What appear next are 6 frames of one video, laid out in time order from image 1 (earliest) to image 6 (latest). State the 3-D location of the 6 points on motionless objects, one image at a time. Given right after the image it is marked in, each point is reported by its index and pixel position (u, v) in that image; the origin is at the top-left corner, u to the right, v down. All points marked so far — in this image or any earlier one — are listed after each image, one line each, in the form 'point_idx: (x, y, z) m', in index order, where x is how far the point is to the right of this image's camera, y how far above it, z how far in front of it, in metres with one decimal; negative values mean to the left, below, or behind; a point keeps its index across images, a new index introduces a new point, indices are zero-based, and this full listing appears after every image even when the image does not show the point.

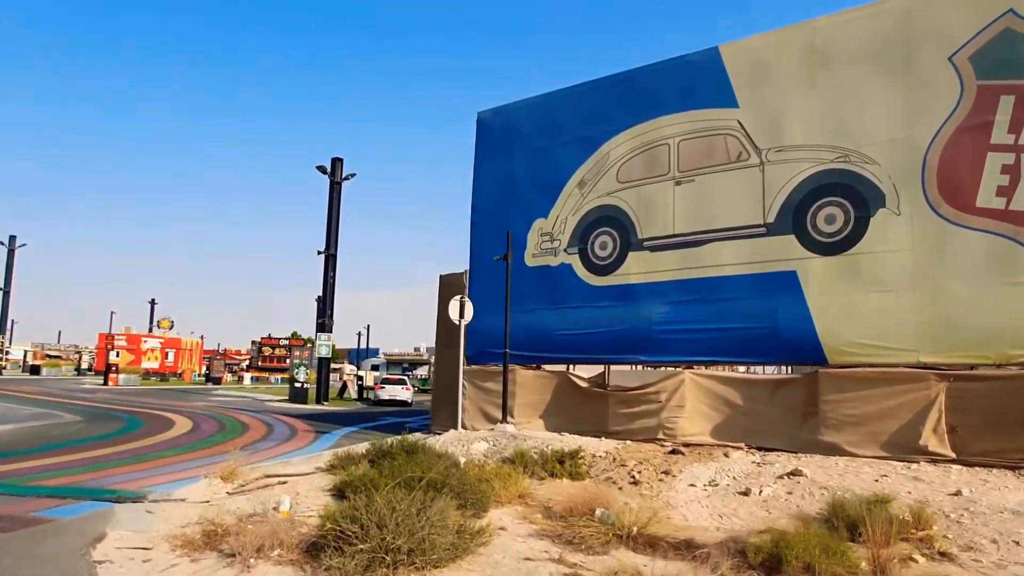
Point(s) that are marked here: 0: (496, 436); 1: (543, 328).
0: (-0.3, -3.2, +15.0) m
1: (+0.7, -1.0, +16.8) m
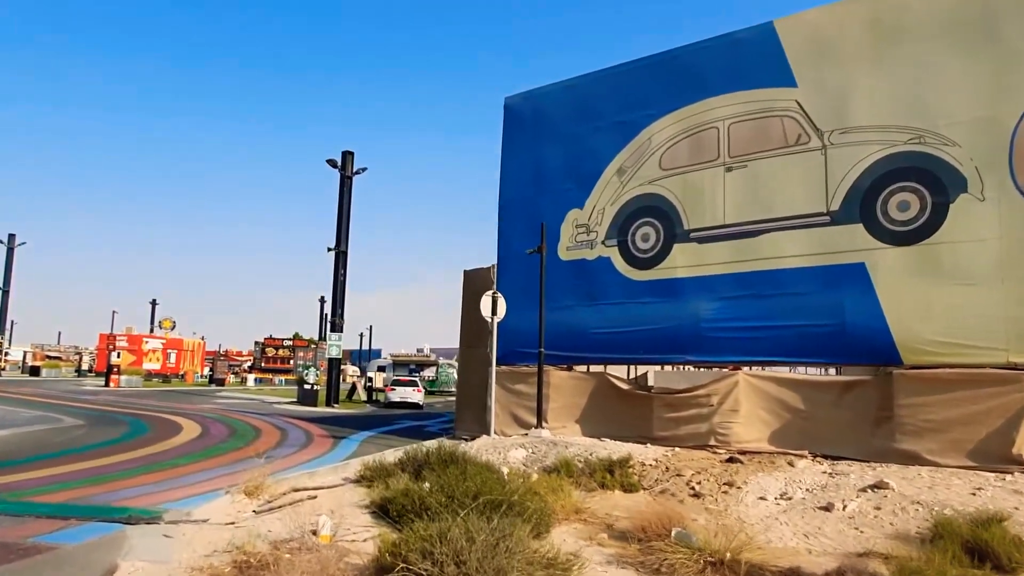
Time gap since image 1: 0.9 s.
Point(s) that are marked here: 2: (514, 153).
0: (+0.4, -3.0, +13.9) m
1: (+1.5, -0.9, +15.7) m
2: (0.0, +3.3, +17.5) m
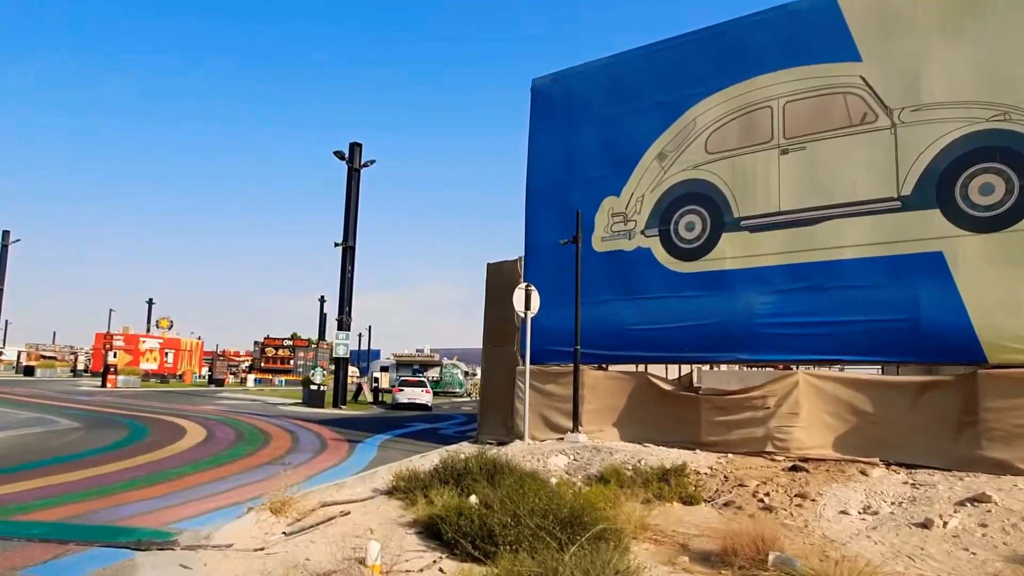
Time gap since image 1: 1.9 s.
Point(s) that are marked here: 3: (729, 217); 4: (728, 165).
0: (+1.1, -2.9, +12.7) m
1: (+2.1, -0.7, +14.5) m
2: (+0.7, +3.5, +16.4) m
3: (+4.2, +1.4, +13.5) m
4: (+4.2, +2.4, +13.7) m
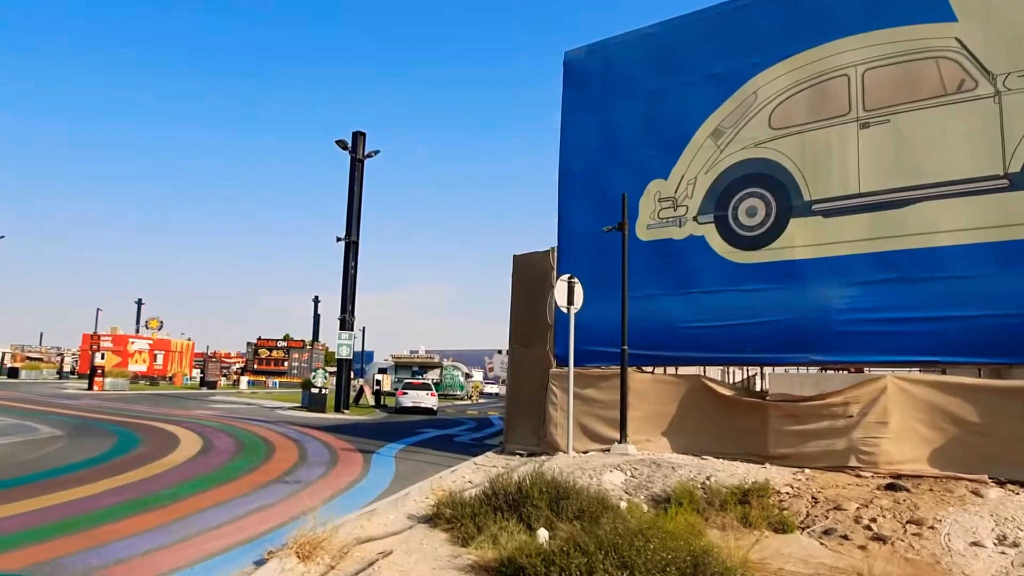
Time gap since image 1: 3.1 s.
0: (+1.8, -2.8, +11.1) m
1: (+2.8, -0.6, +12.9) m
2: (+1.4, +3.6, +14.8) m
3: (+4.9, +1.5, +12.0) m
4: (+4.9, +2.5, +12.1) m
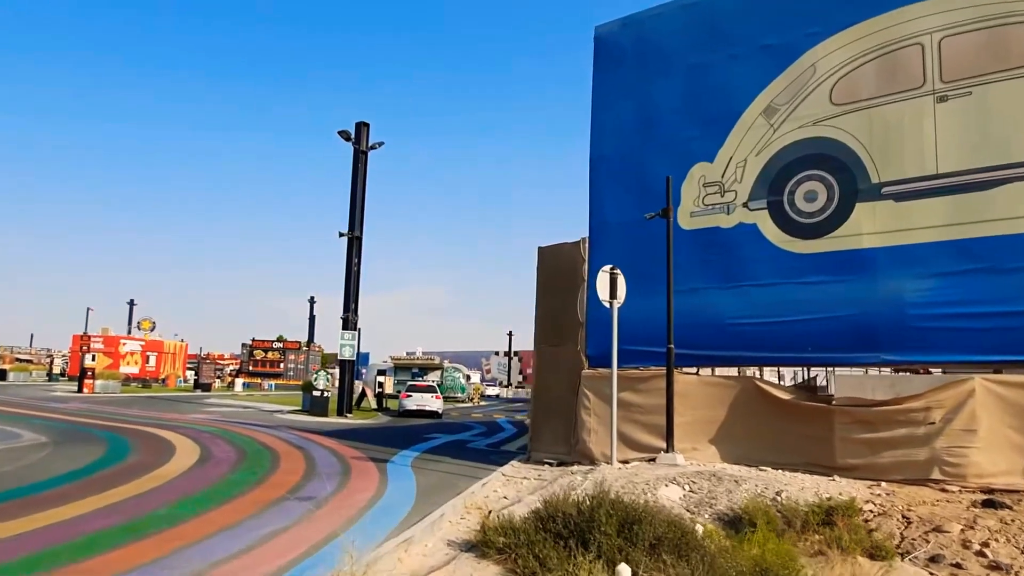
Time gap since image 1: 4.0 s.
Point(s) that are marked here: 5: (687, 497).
0: (+2.4, -2.6, +9.9) m
1: (+3.4, -0.5, +11.8) m
2: (+1.9, +3.7, +13.6) m
3: (+5.5, +1.6, +10.8) m
4: (+5.5, +2.6, +11.0) m
5: (+2.3, -2.7, +9.1) m
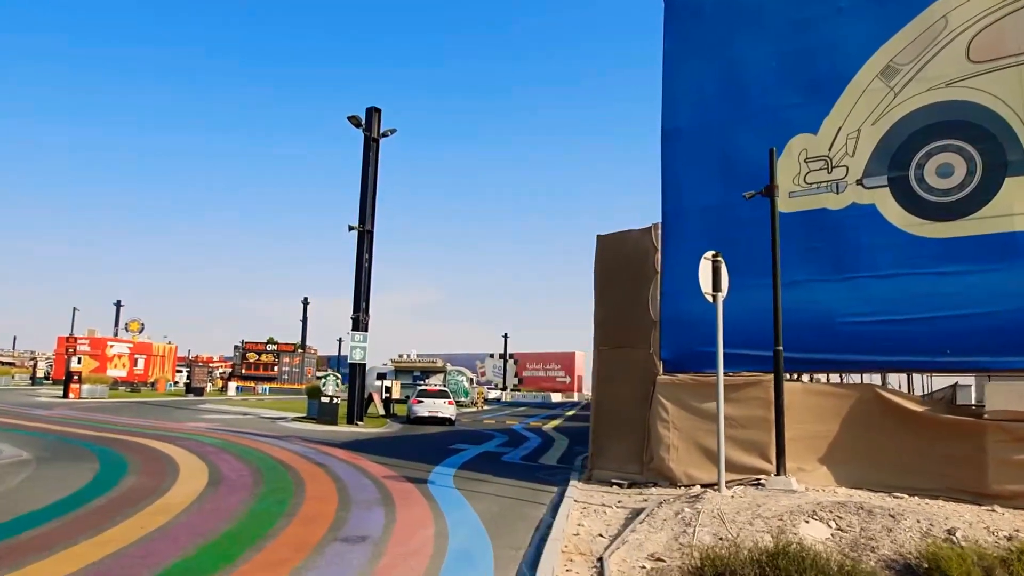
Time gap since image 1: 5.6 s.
0: (+3.5, -2.5, +8.1) m
1: (+4.4, -0.3, +10.0) m
2: (+3.0, +3.8, +11.8) m
3: (+6.5, +1.7, +9.1) m
4: (+6.5, +2.8, +9.2) m
5: (+3.4, -2.6, +7.2) m
